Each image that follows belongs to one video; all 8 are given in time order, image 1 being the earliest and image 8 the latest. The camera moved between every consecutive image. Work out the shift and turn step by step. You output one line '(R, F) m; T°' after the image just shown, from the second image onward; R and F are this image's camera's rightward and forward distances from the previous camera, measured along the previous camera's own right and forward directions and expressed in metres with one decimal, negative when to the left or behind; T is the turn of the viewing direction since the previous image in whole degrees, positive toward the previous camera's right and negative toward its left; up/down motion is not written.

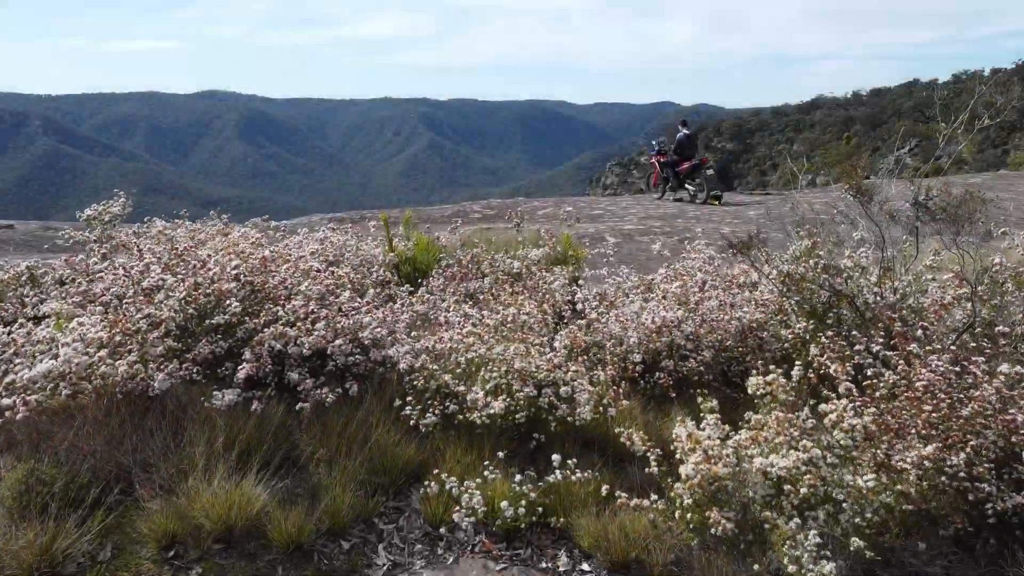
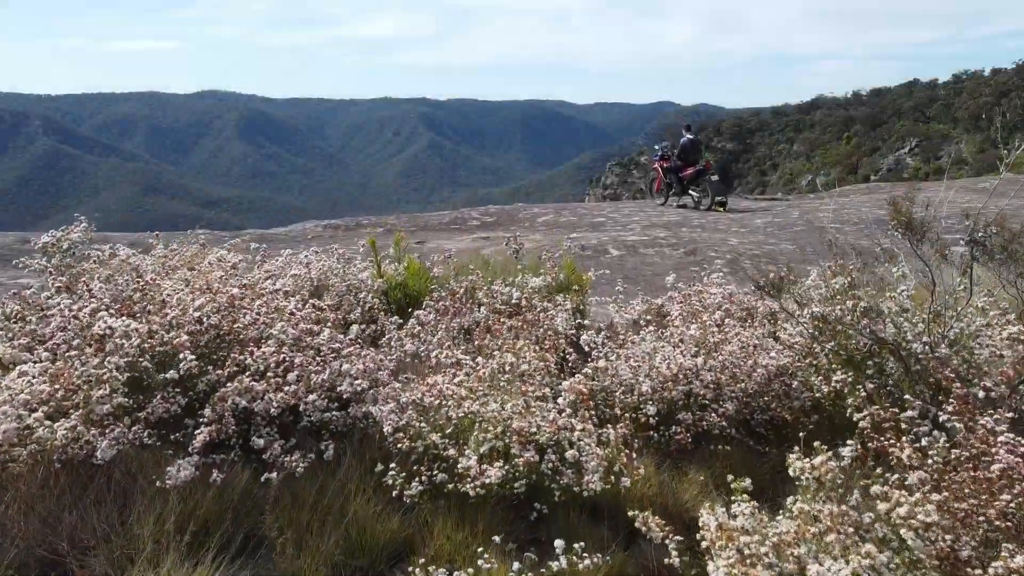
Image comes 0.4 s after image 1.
(0.0, +0.4) m; 0°
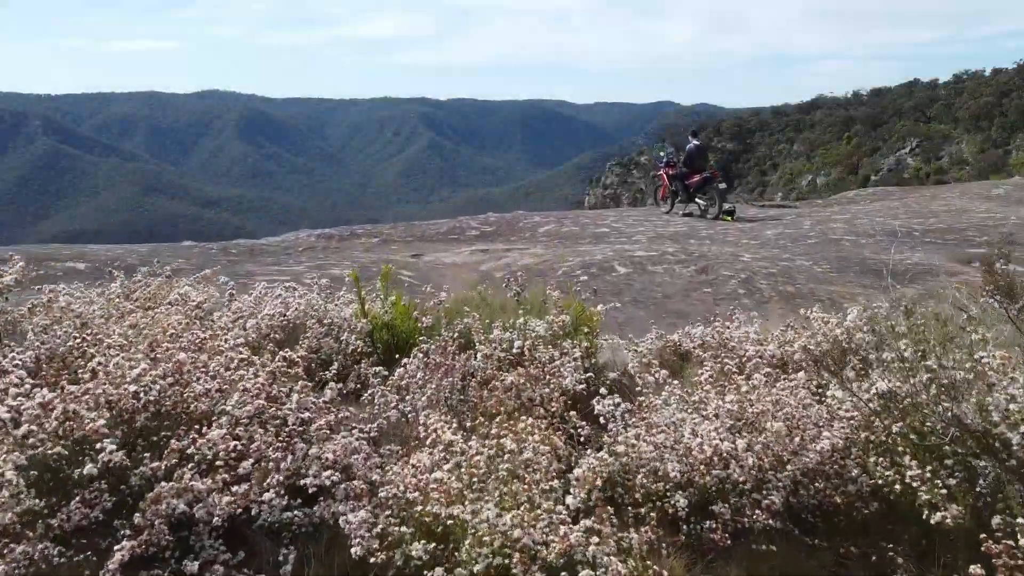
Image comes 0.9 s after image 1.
(0.0, +0.5) m; 0°
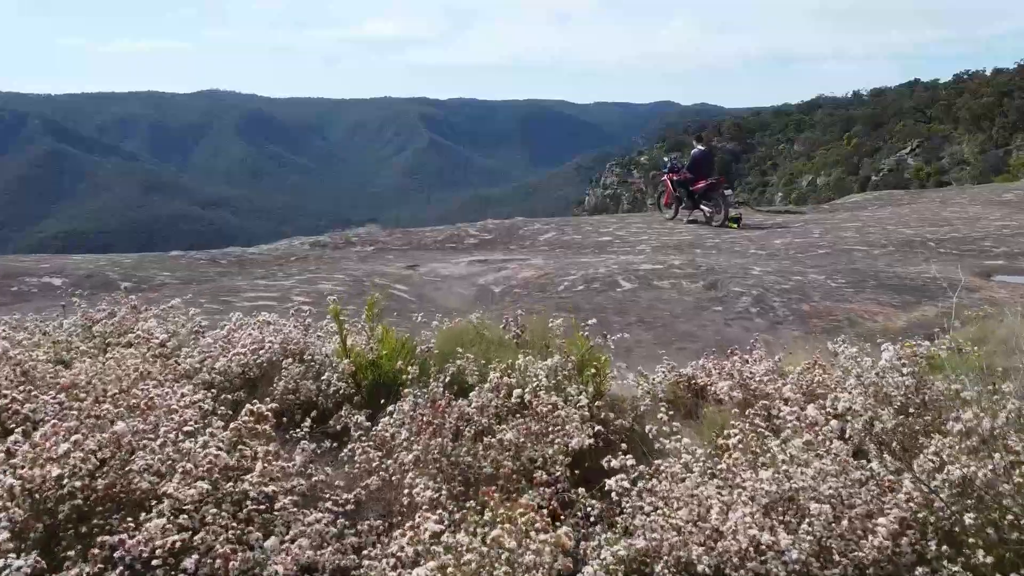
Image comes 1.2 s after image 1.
(0.0, +0.4) m; 0°
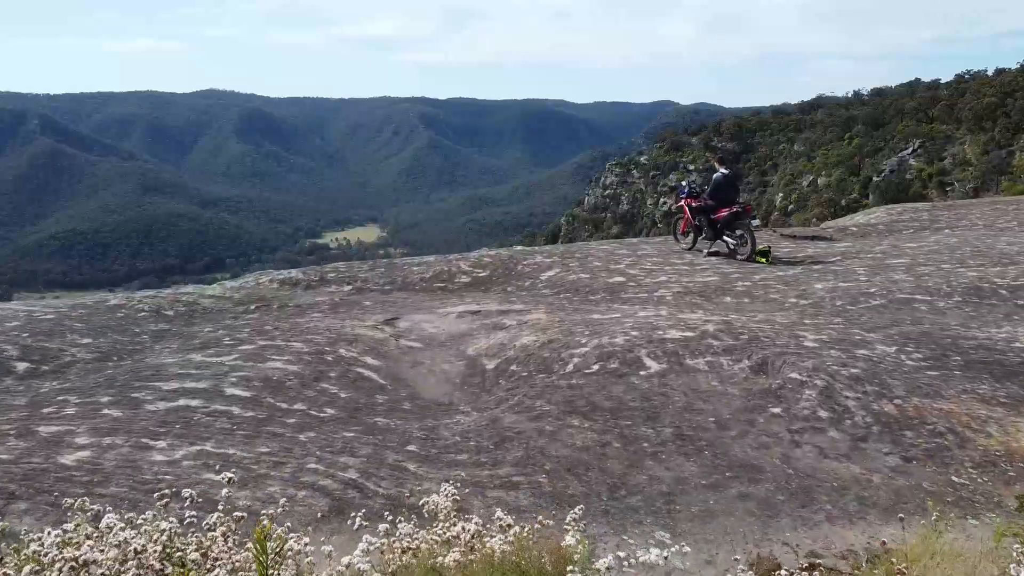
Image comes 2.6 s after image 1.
(0.0, +1.6) m; 0°
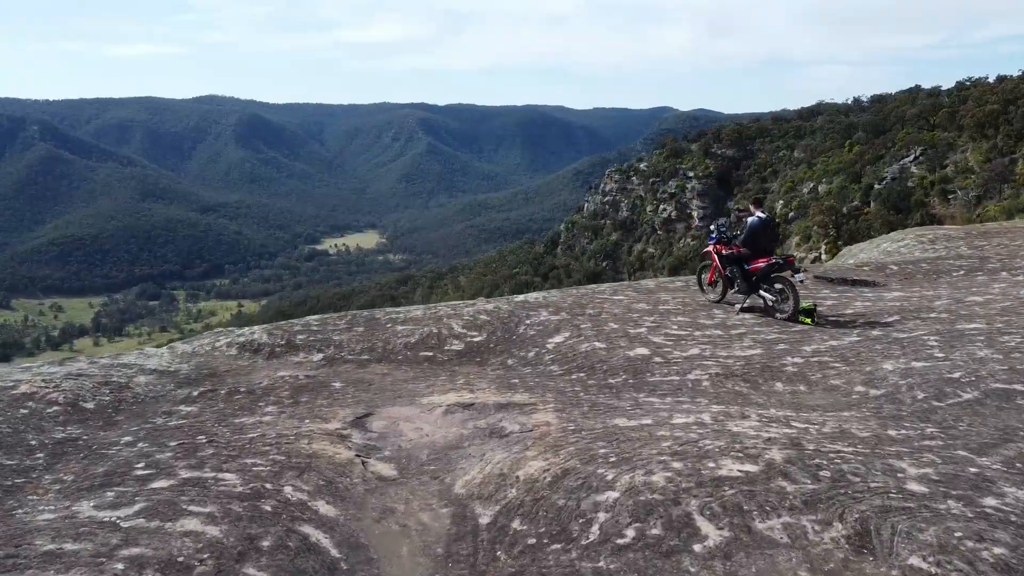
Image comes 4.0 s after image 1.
(0.0, +1.7) m; 0°
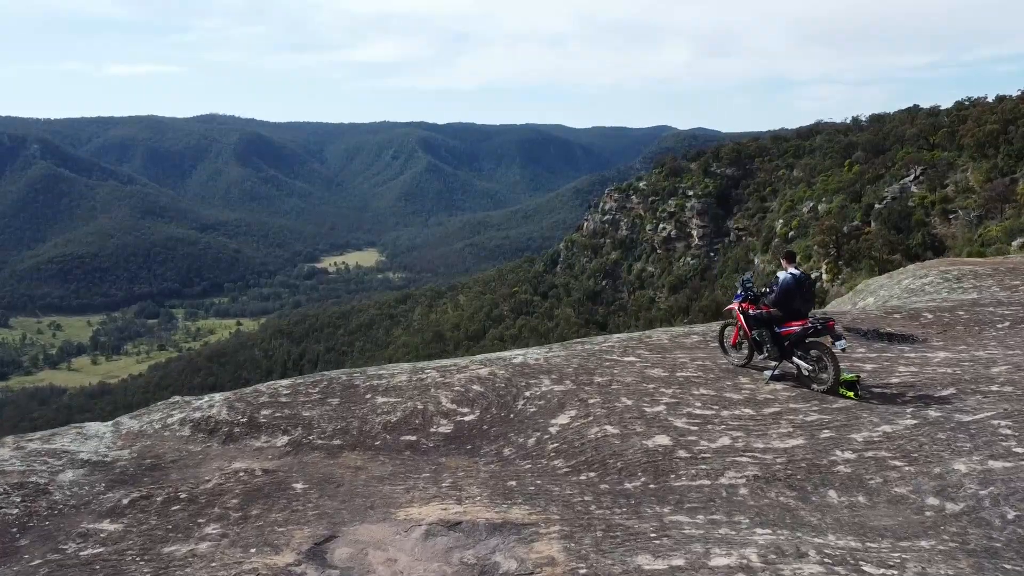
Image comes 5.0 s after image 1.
(0.0, +1.3) m; 0°
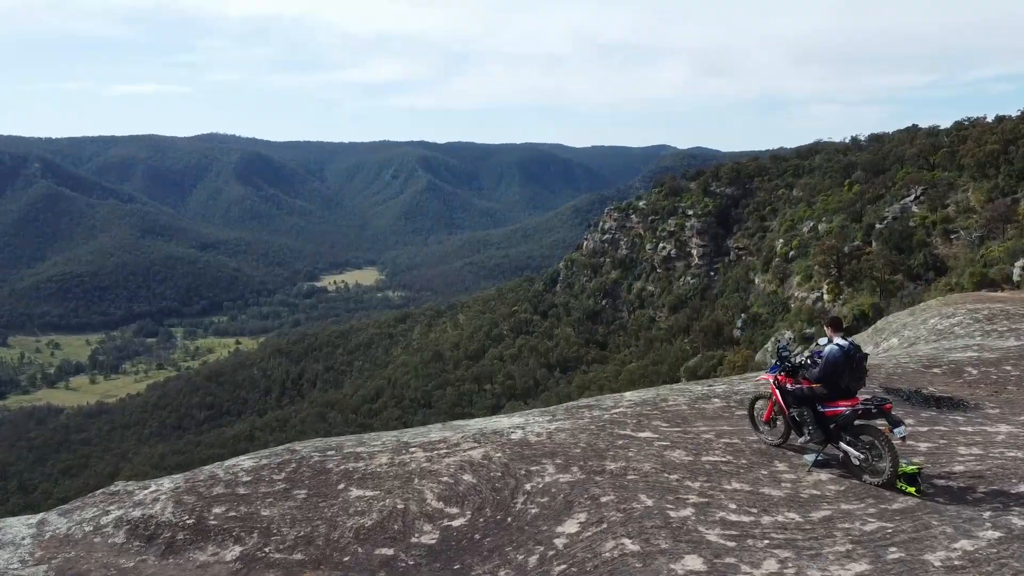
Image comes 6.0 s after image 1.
(0.0, +1.3) m; 0°
